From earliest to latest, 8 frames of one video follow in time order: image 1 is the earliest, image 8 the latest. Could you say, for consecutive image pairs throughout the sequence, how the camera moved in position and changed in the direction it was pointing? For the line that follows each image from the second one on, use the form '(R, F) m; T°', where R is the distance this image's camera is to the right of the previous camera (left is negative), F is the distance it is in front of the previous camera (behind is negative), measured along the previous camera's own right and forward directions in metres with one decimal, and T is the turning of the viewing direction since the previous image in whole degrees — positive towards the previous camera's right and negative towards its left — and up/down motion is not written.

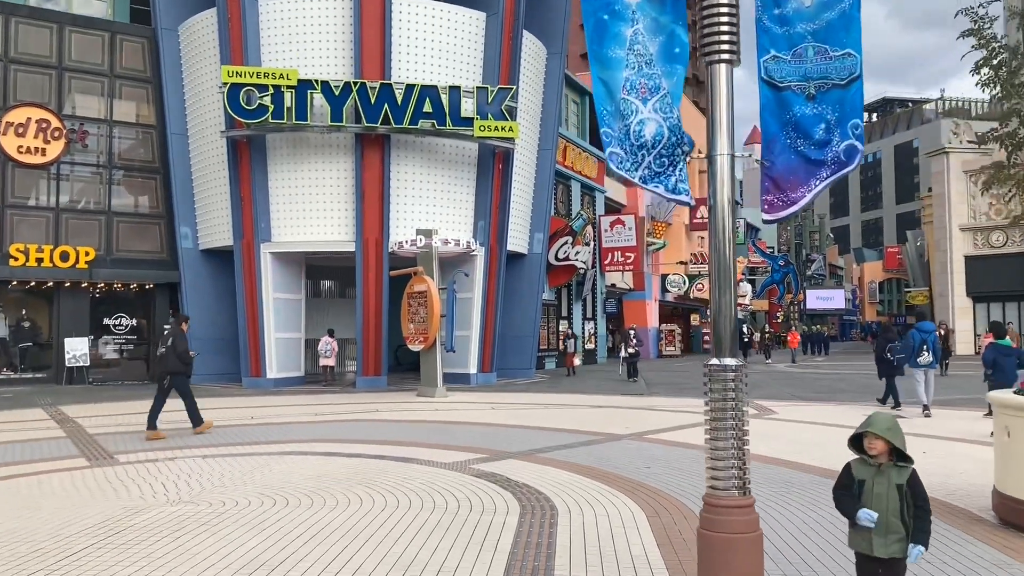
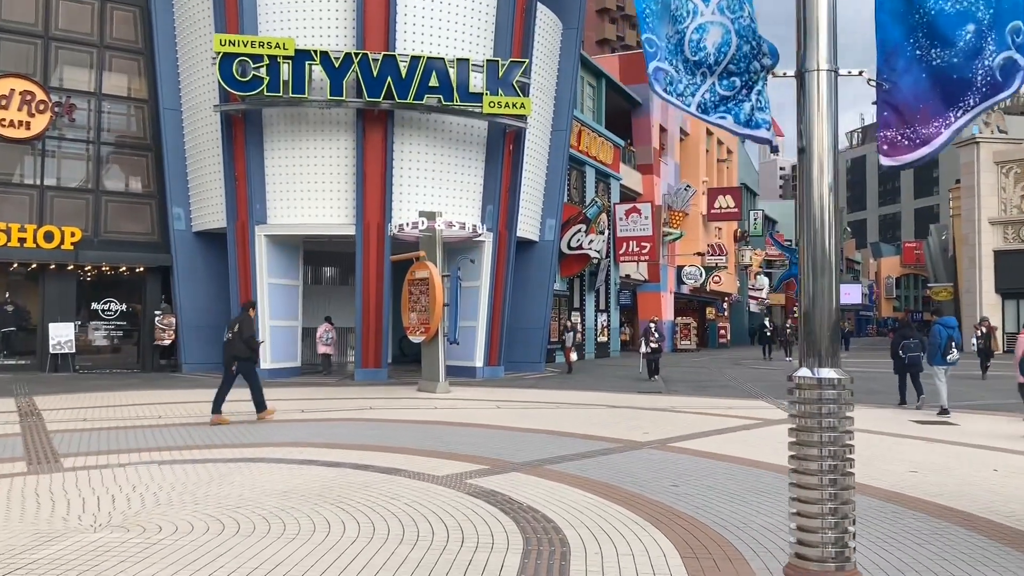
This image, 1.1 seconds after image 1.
(+0.1, +1.4) m; -1°
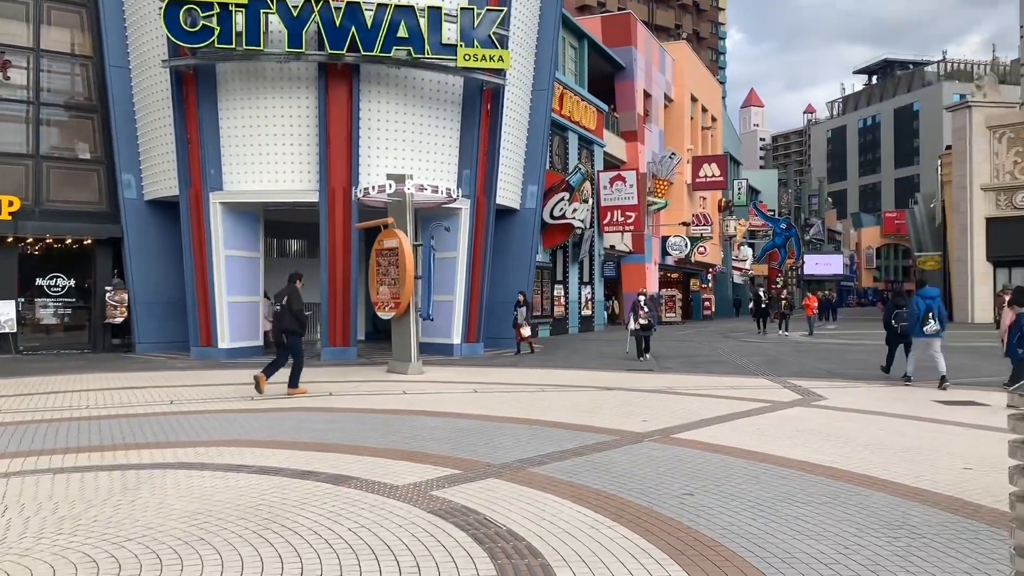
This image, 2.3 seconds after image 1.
(0.0, +1.6) m; +1°
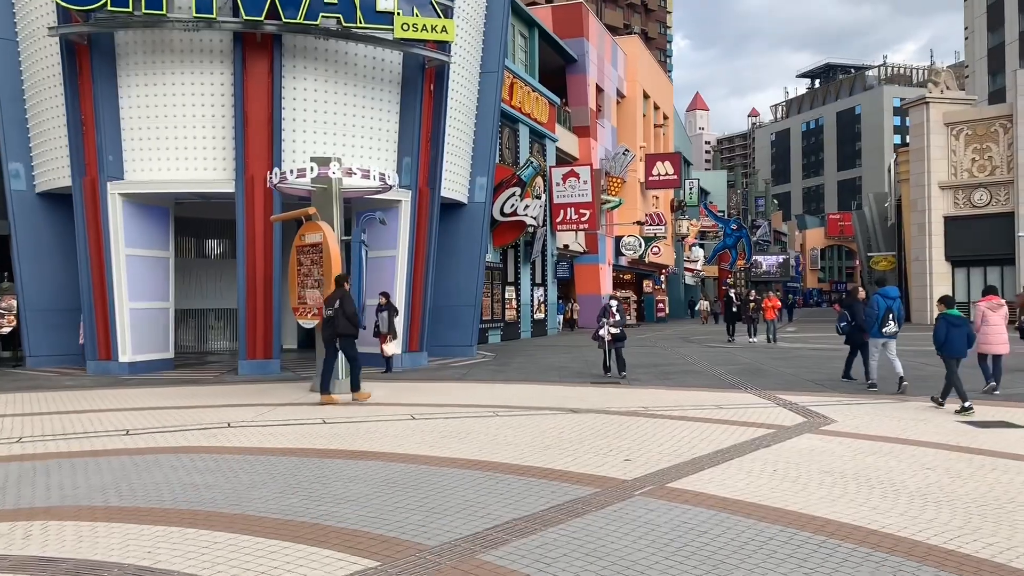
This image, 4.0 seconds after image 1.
(0.0, +2.3) m; +3°
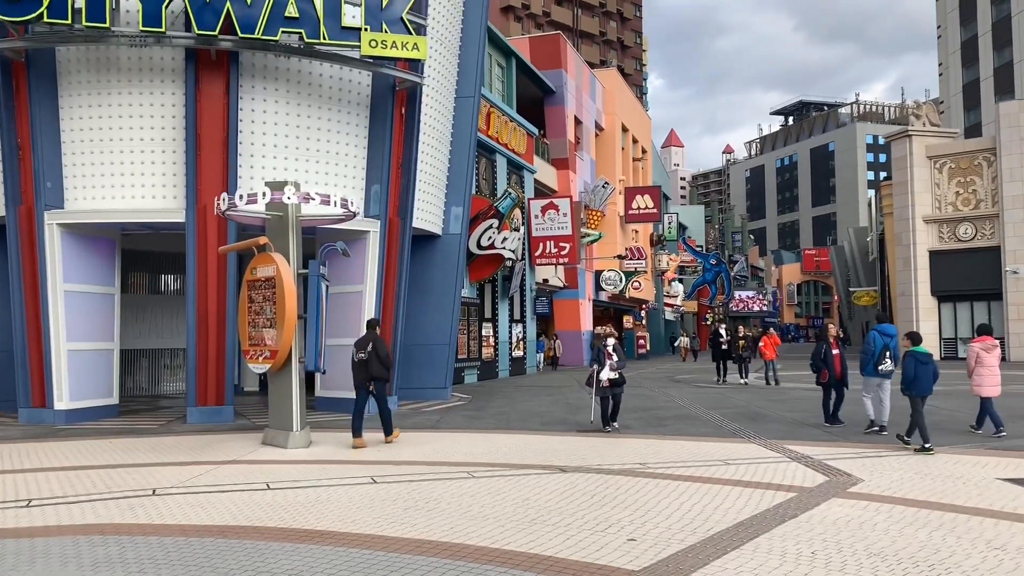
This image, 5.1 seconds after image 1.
(0.0, +1.4) m; +2°
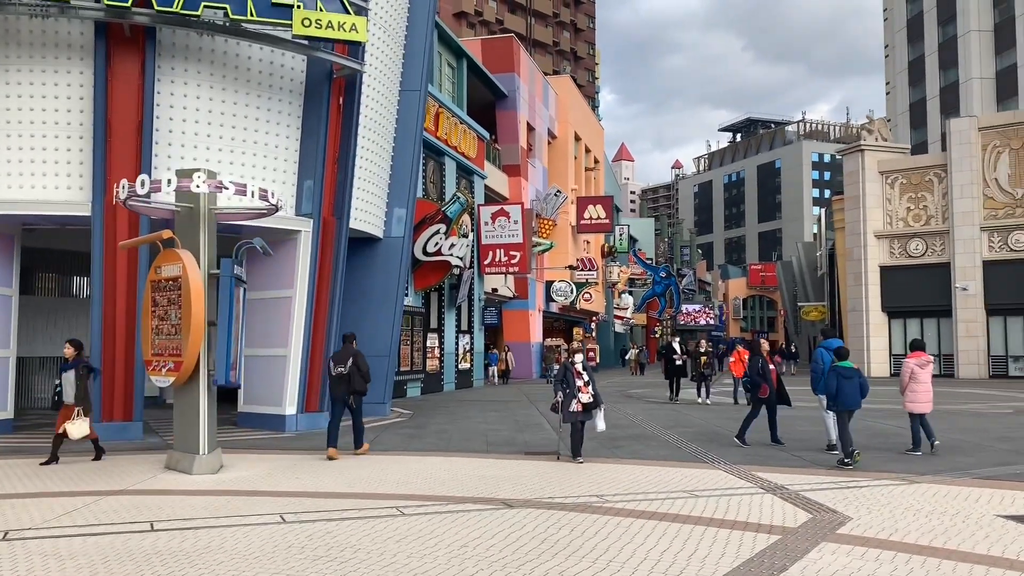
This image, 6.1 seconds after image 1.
(+0.1, +1.3) m; +3°
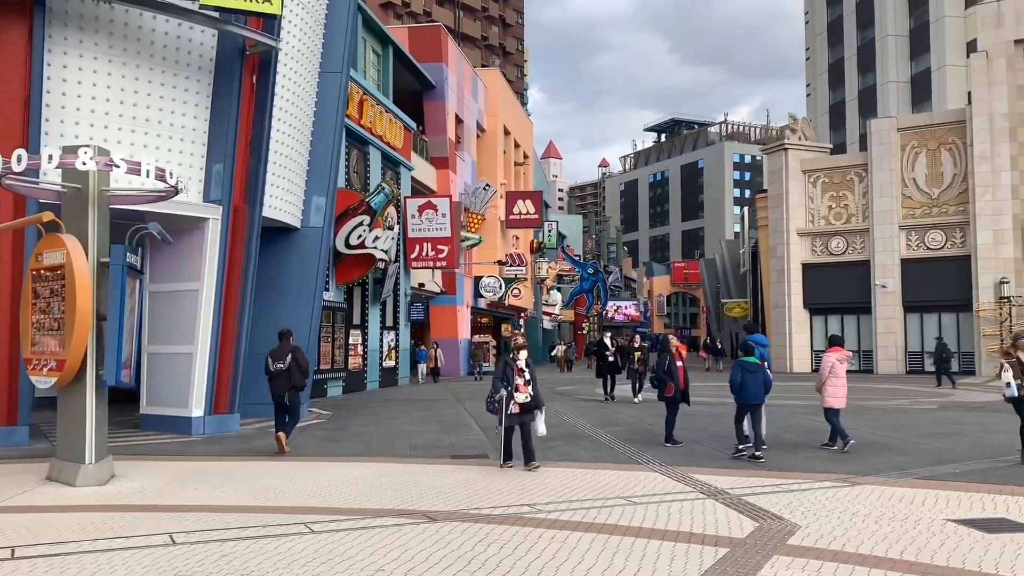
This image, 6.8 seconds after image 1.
(0.0, +0.7) m; +5°
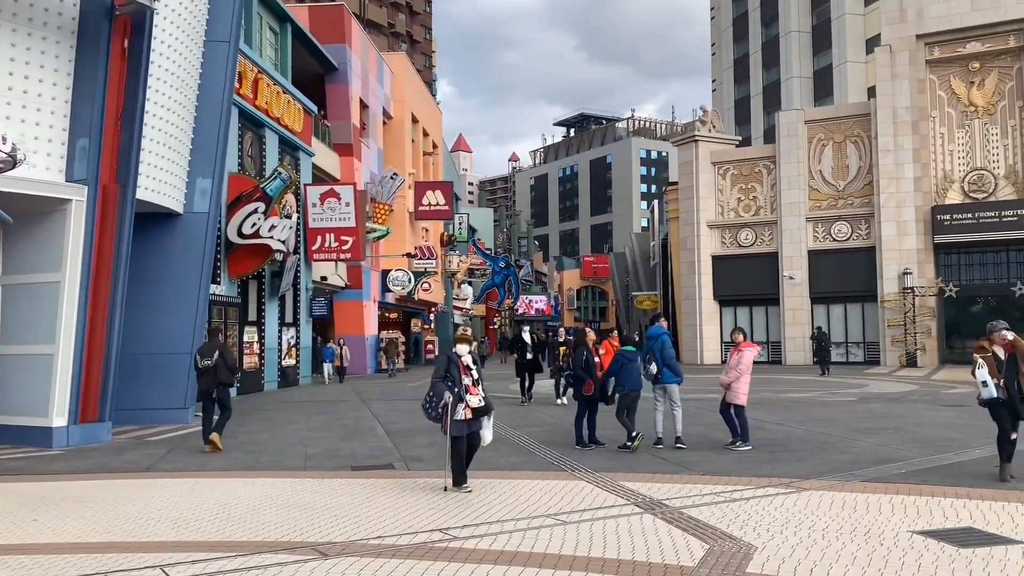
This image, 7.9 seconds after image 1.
(0.0, +1.2) m; +6°
